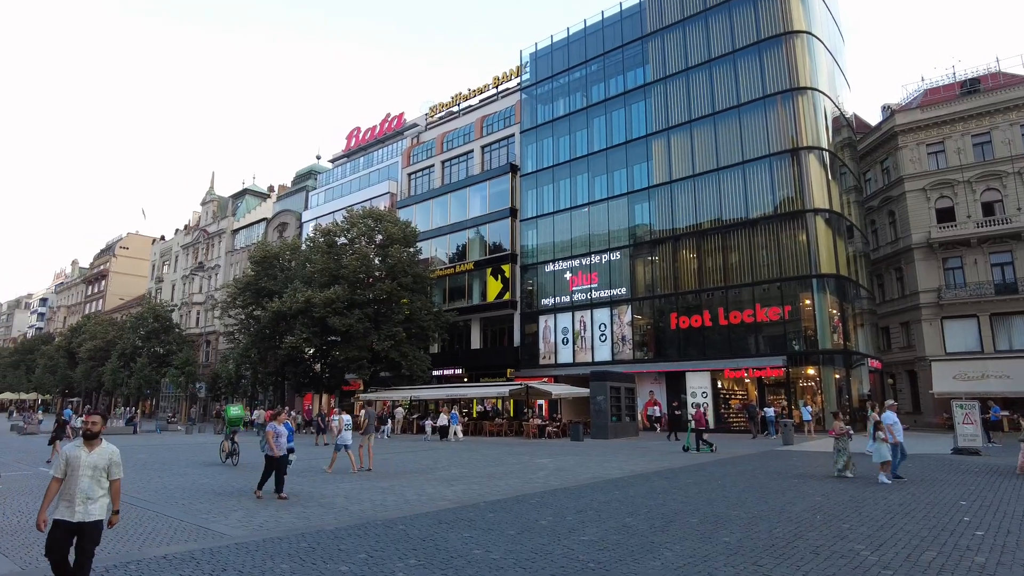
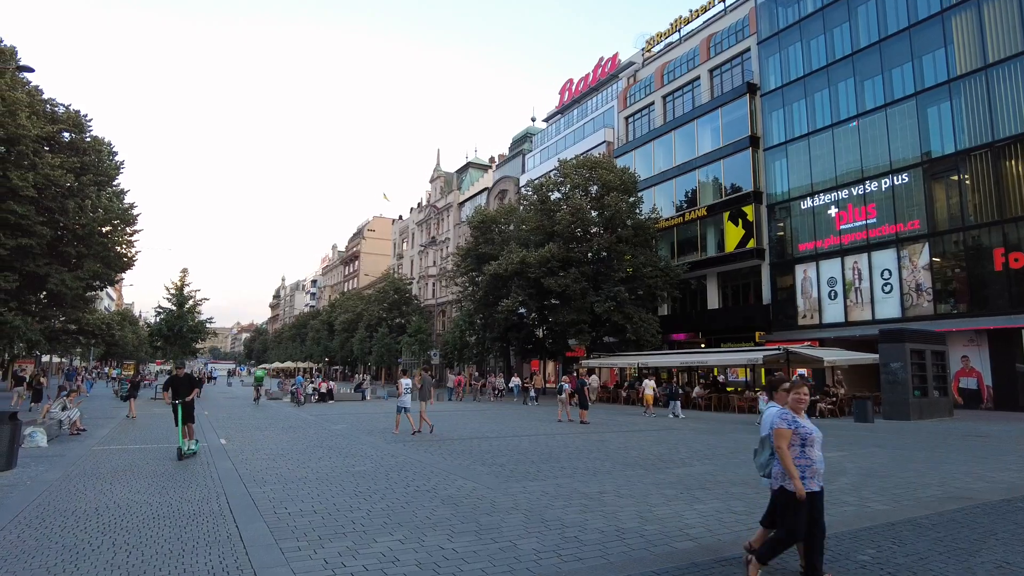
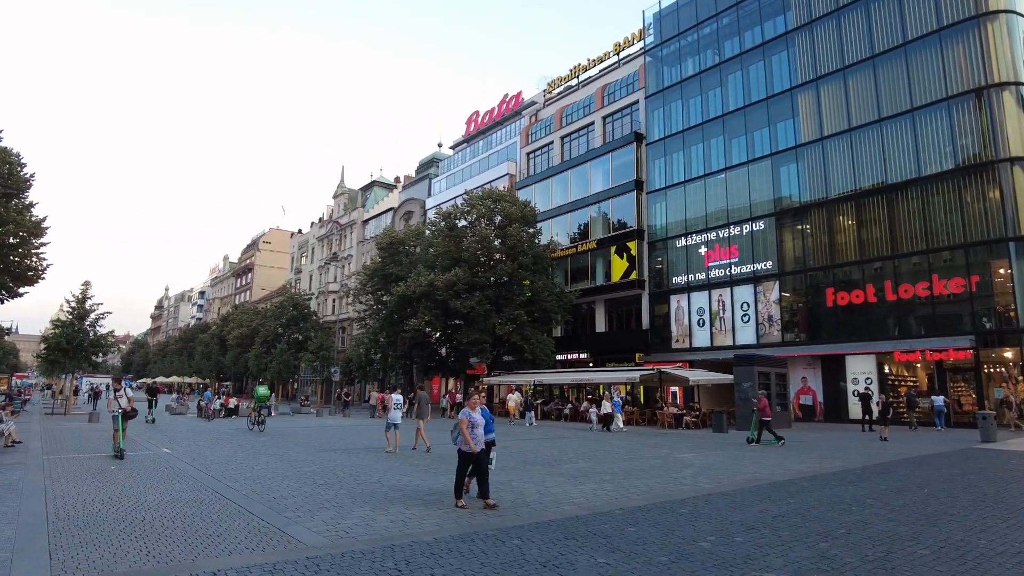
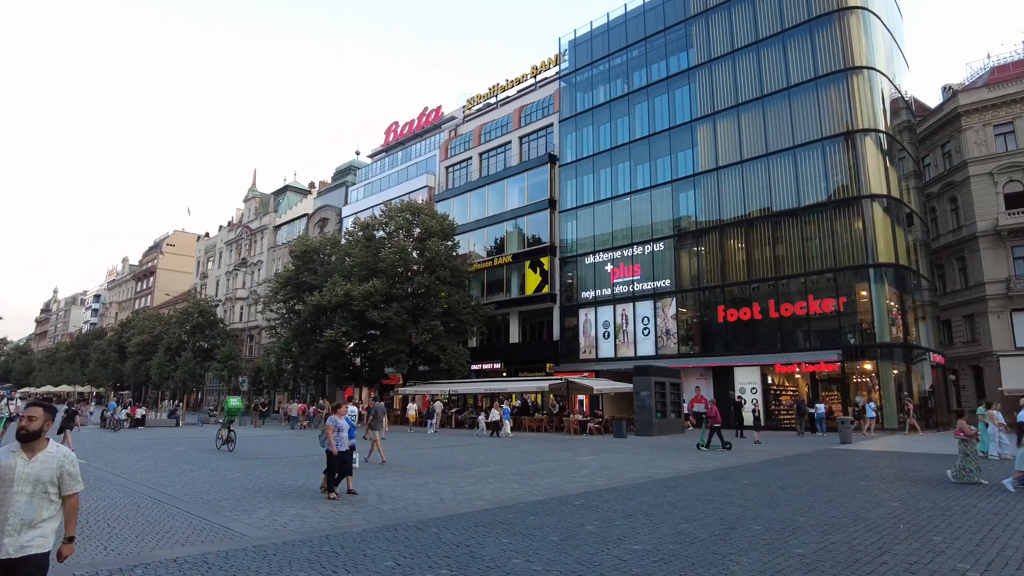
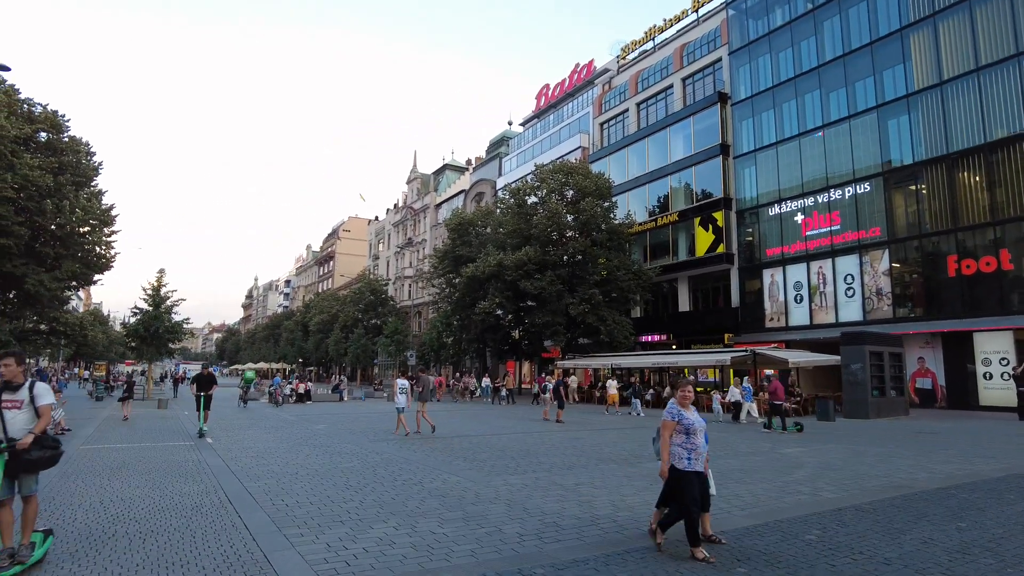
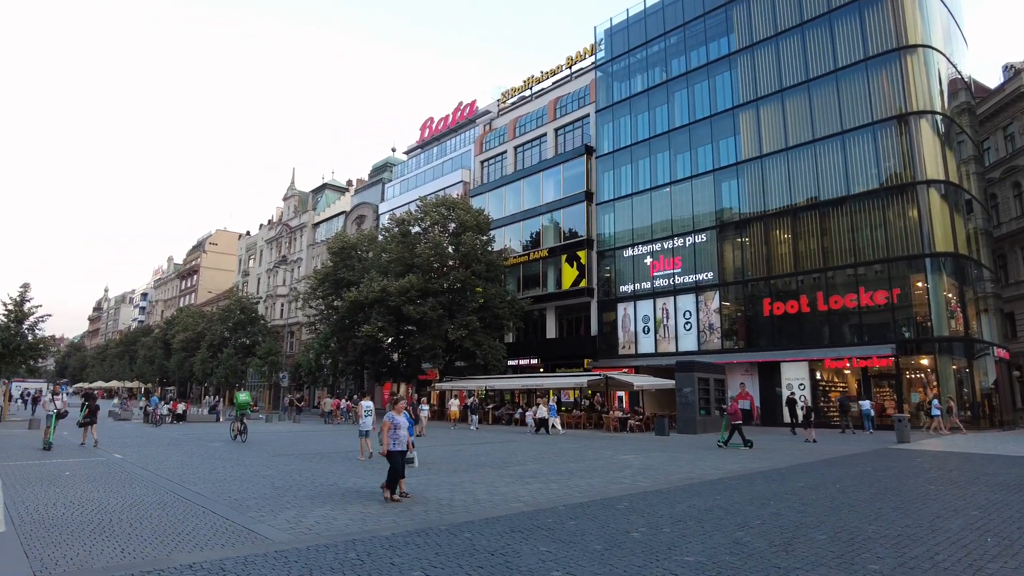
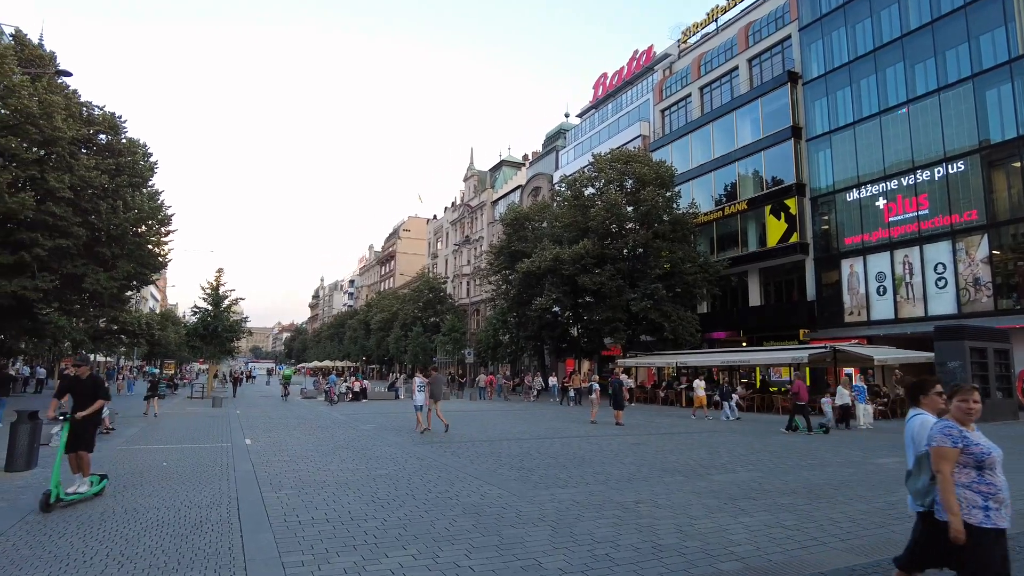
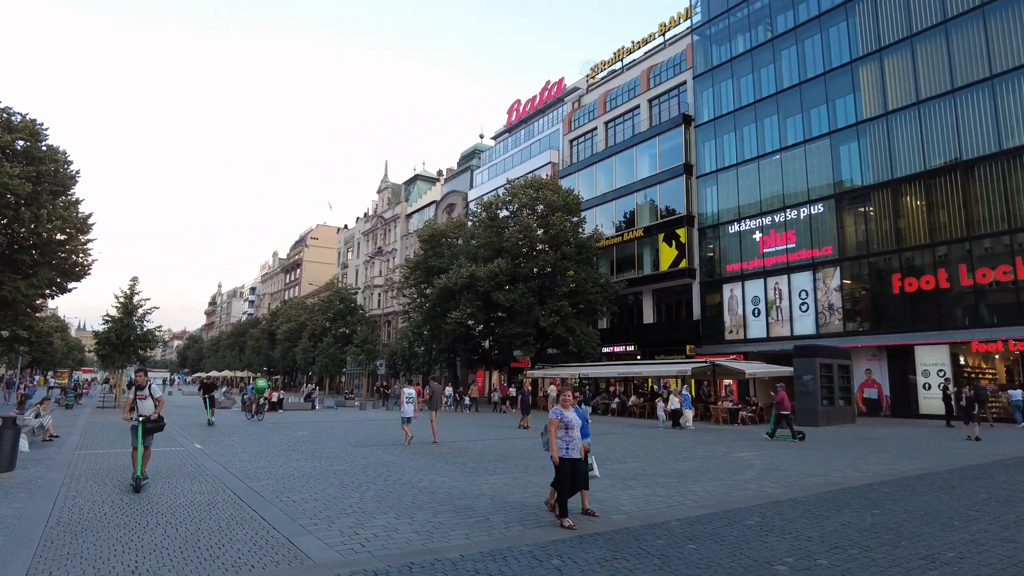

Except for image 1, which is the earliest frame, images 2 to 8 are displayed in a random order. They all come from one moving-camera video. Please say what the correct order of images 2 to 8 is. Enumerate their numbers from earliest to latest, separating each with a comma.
4, 6, 3, 8, 5, 2, 7
